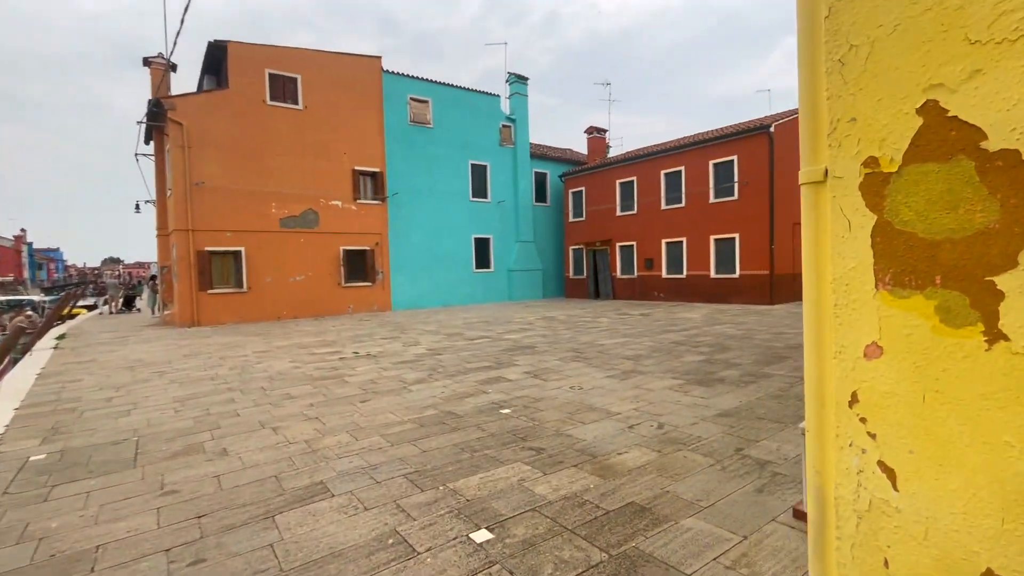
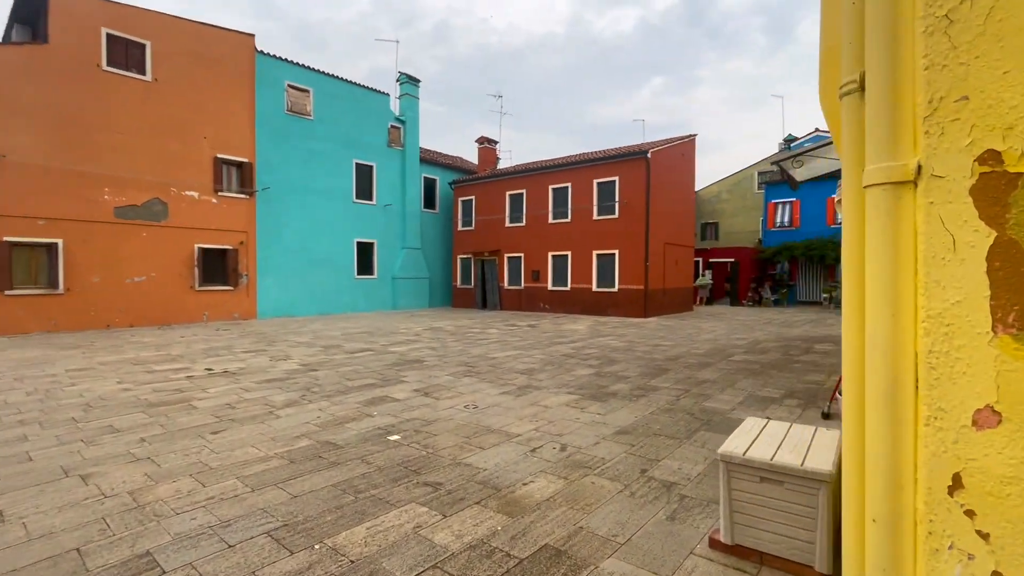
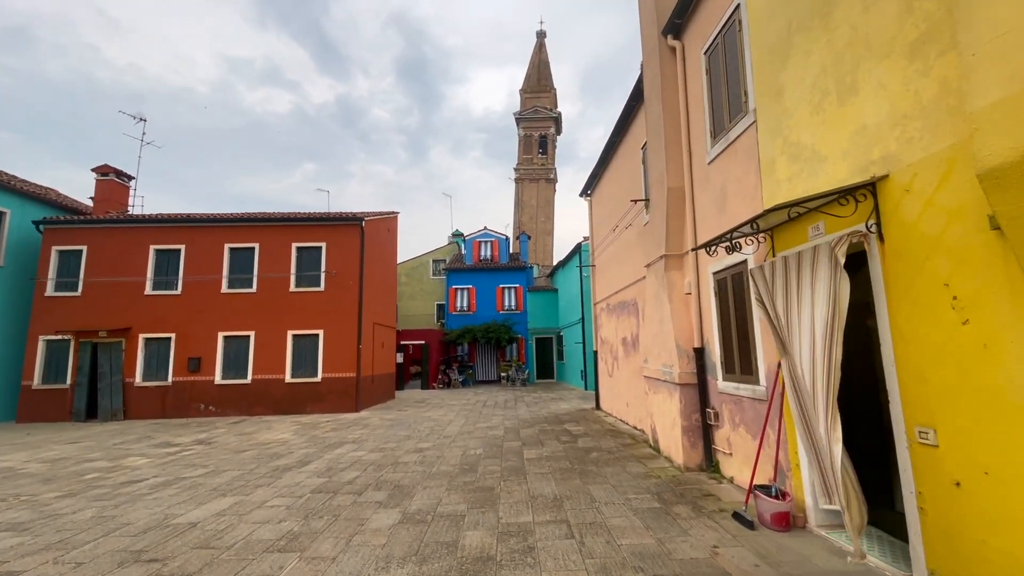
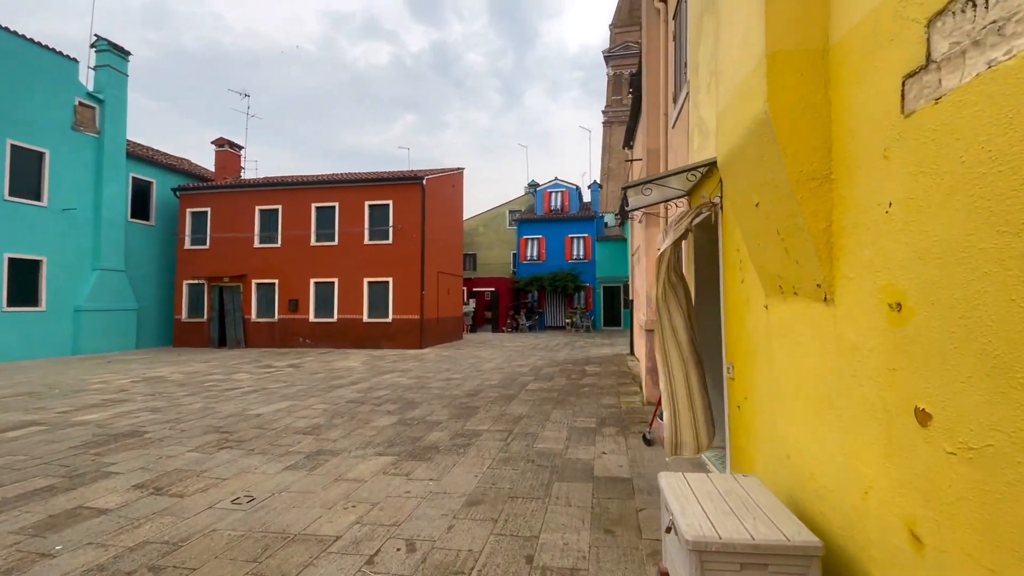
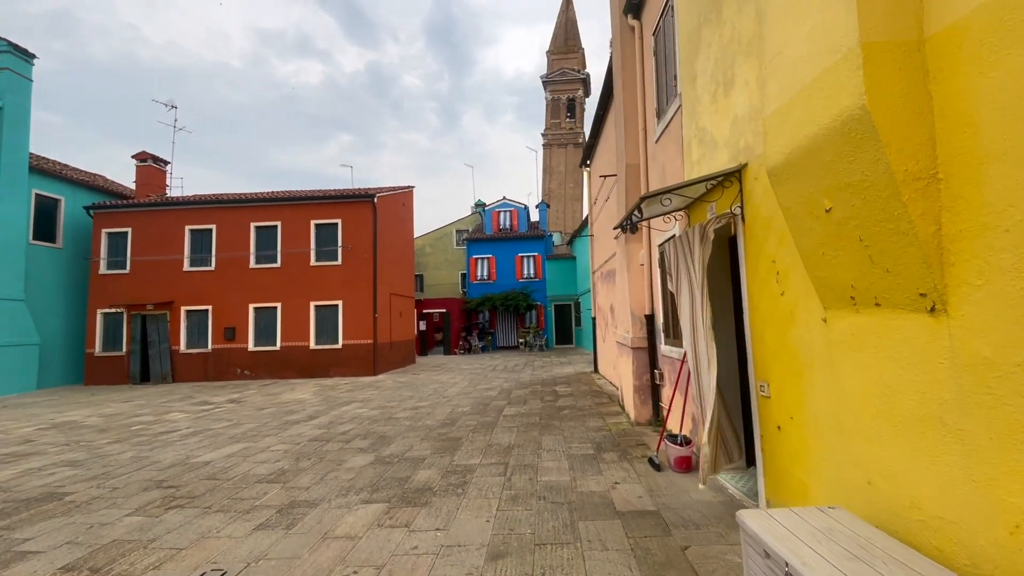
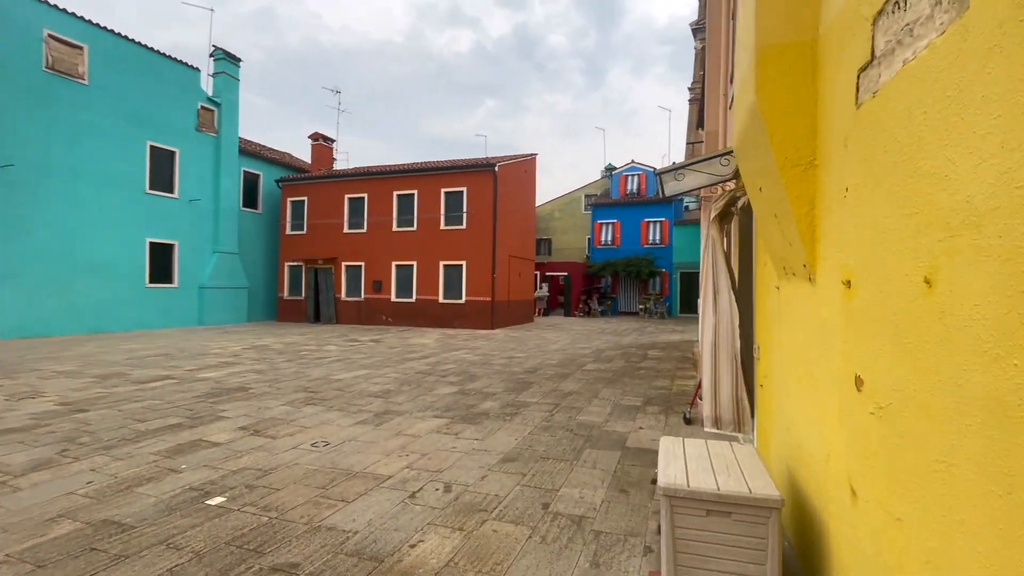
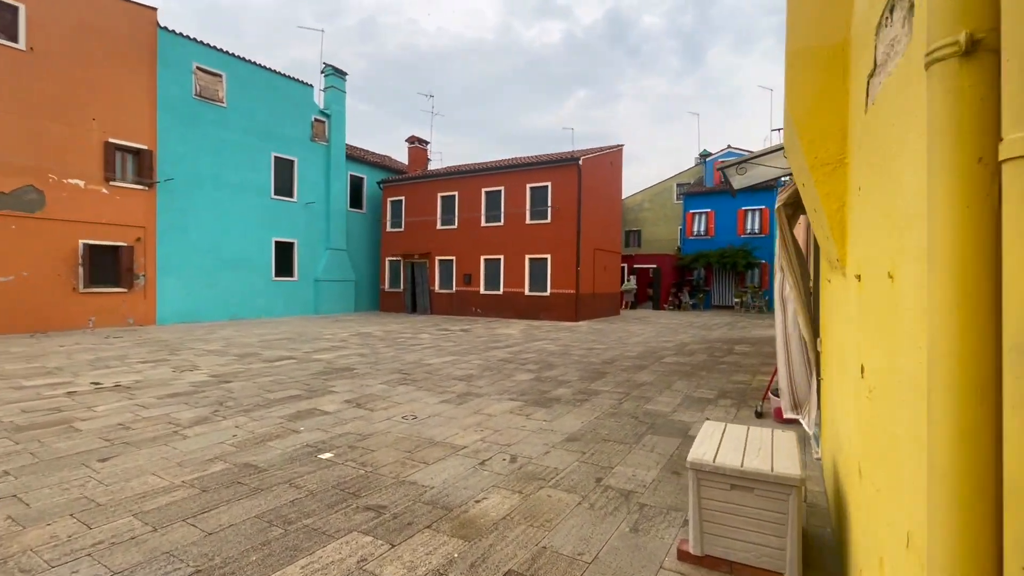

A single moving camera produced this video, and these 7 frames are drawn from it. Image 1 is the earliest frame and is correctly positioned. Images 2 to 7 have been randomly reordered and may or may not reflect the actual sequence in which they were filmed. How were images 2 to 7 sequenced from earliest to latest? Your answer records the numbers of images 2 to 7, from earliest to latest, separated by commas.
2, 7, 6, 4, 5, 3
